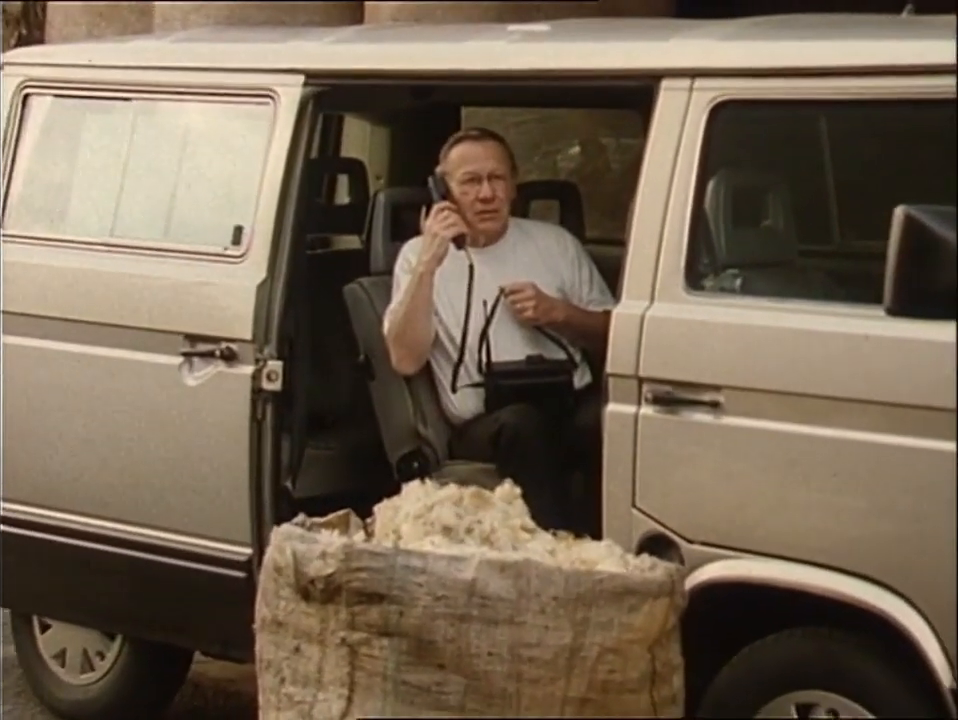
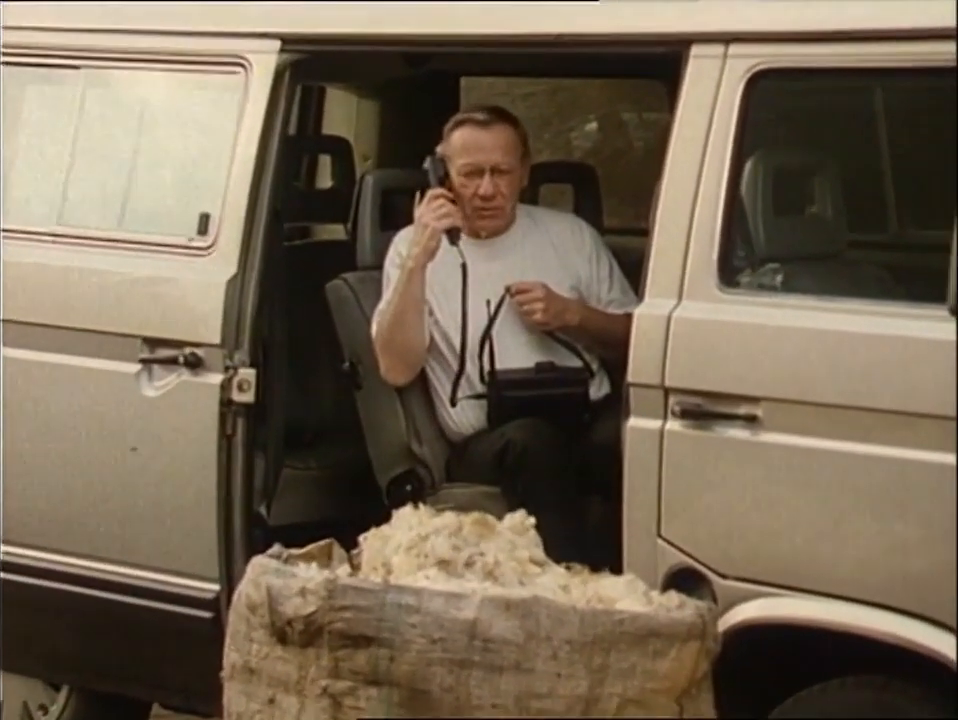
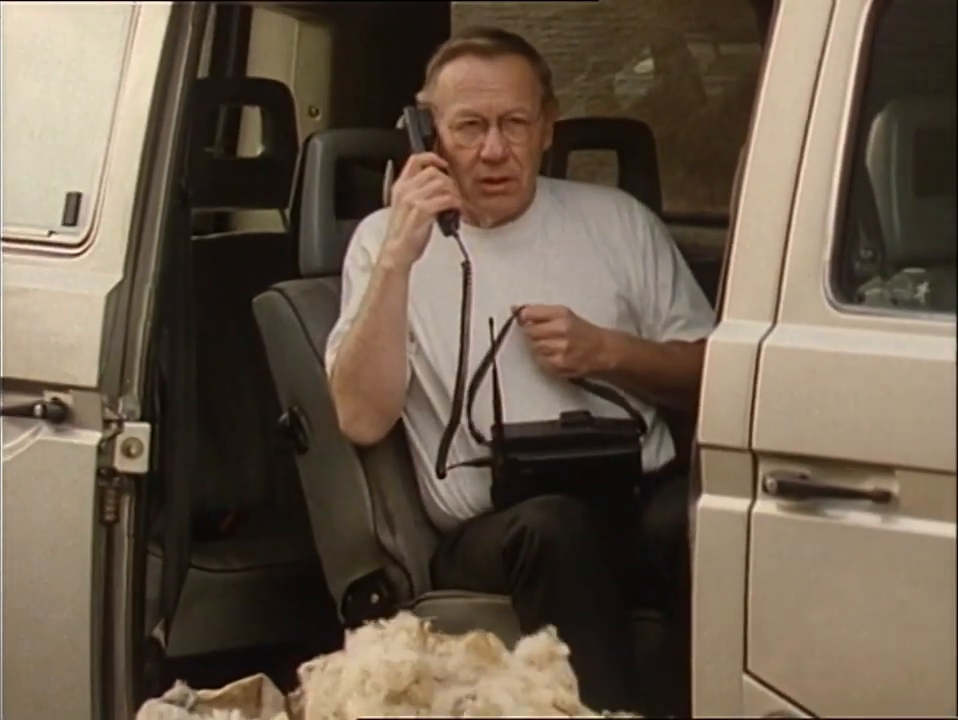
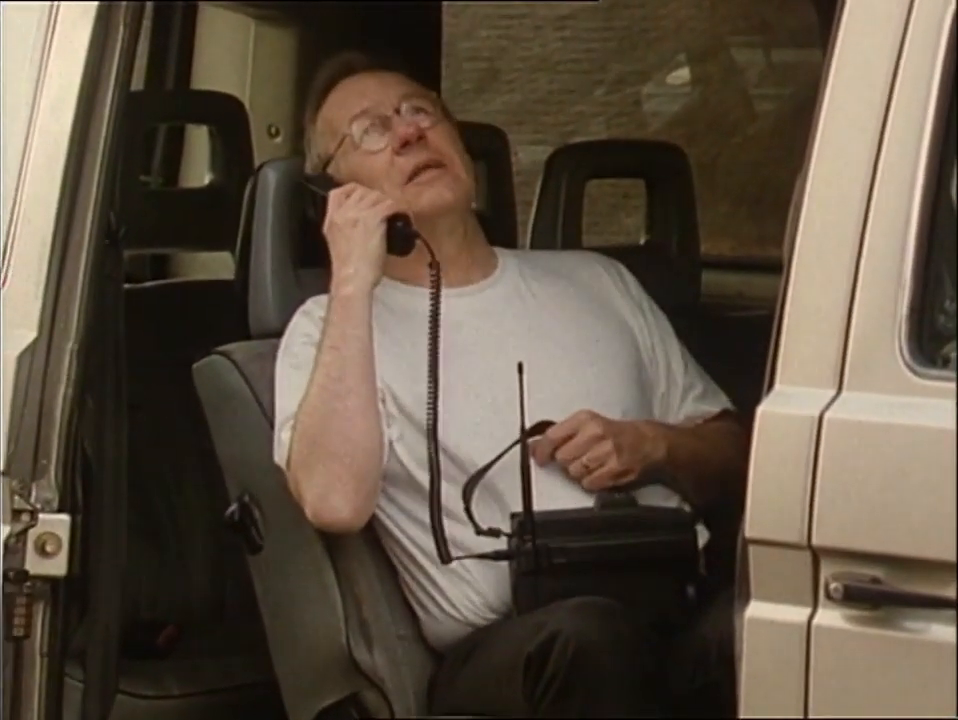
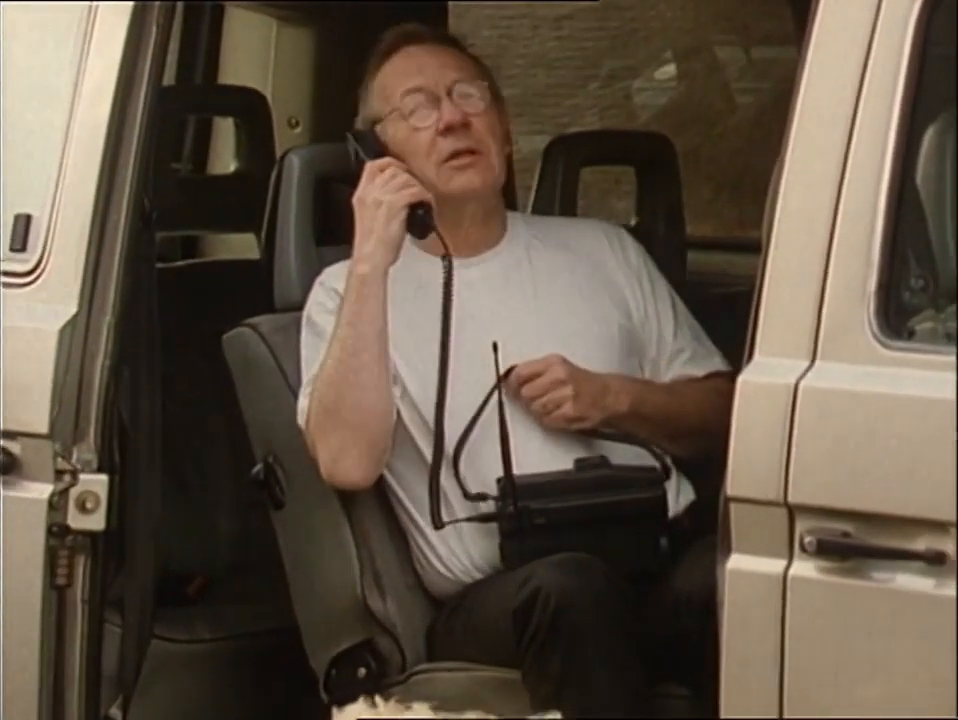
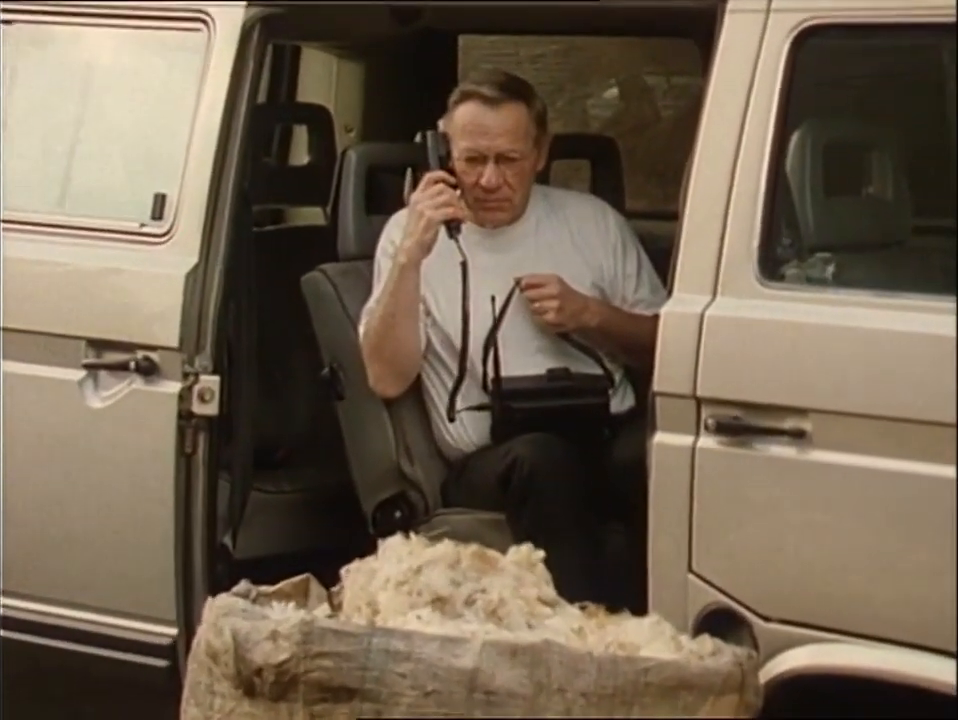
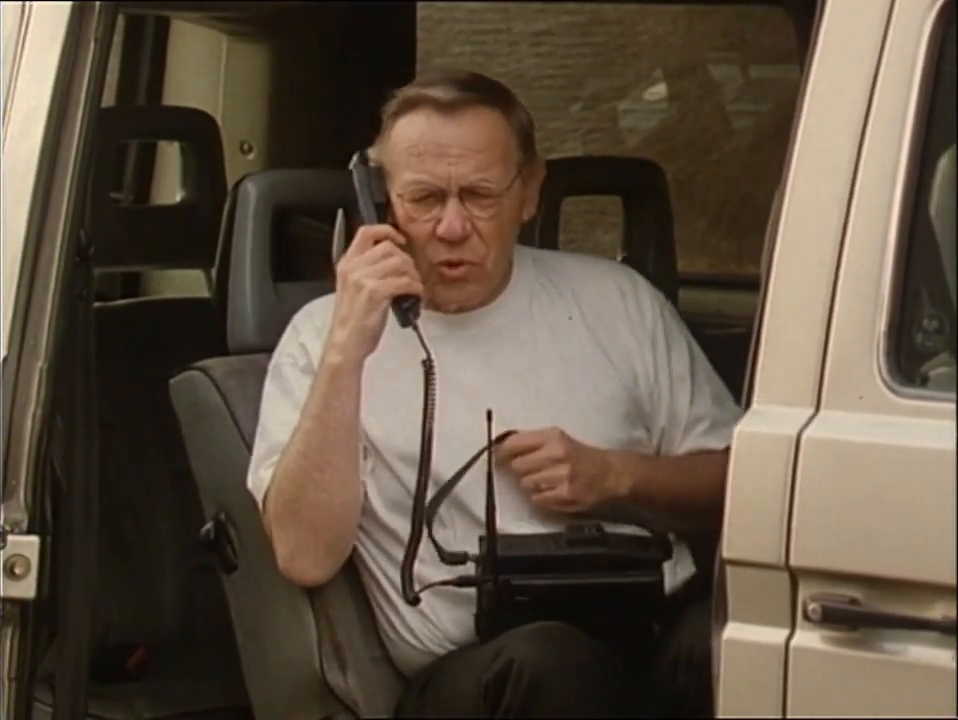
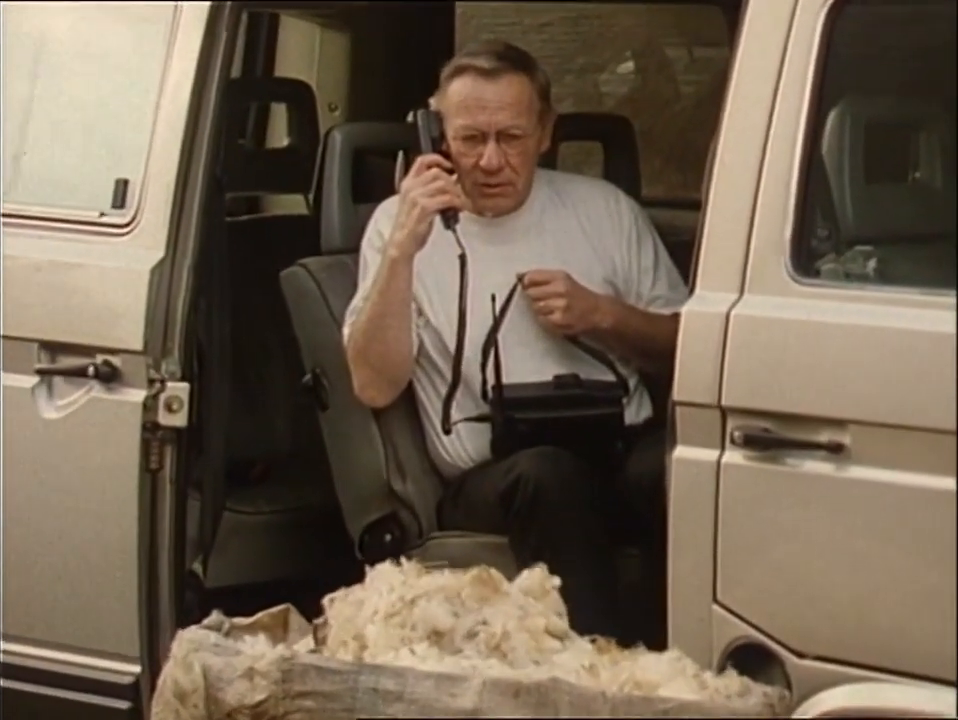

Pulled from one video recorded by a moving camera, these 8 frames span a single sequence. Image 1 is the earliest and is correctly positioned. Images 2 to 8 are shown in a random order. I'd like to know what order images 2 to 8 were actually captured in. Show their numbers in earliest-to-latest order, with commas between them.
2, 6, 8, 3, 5, 4, 7
